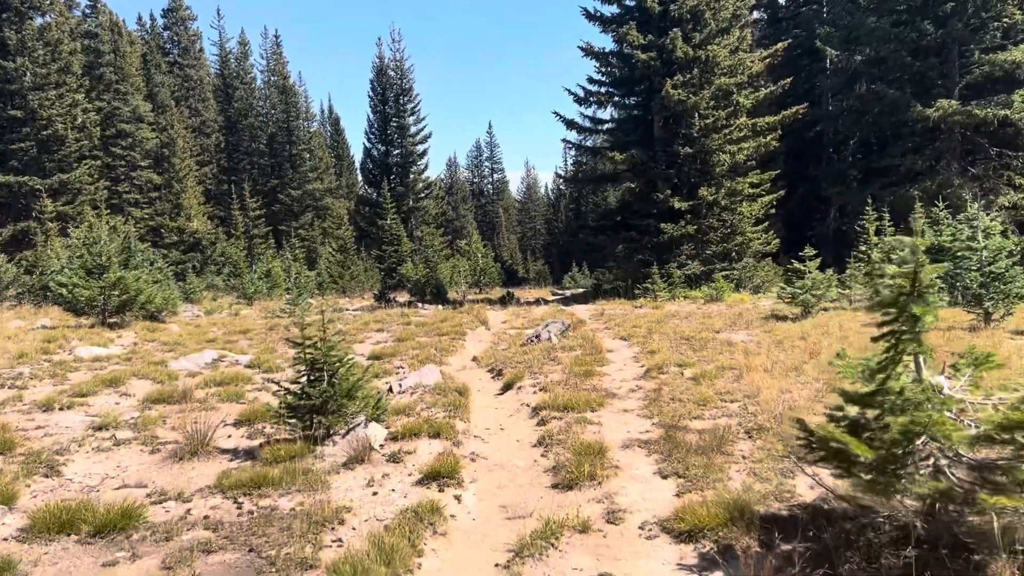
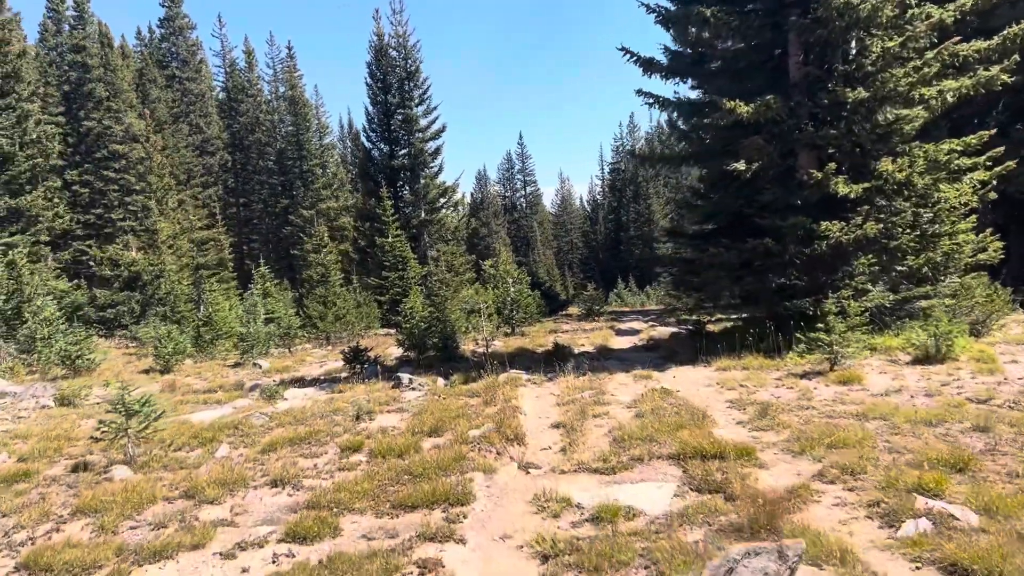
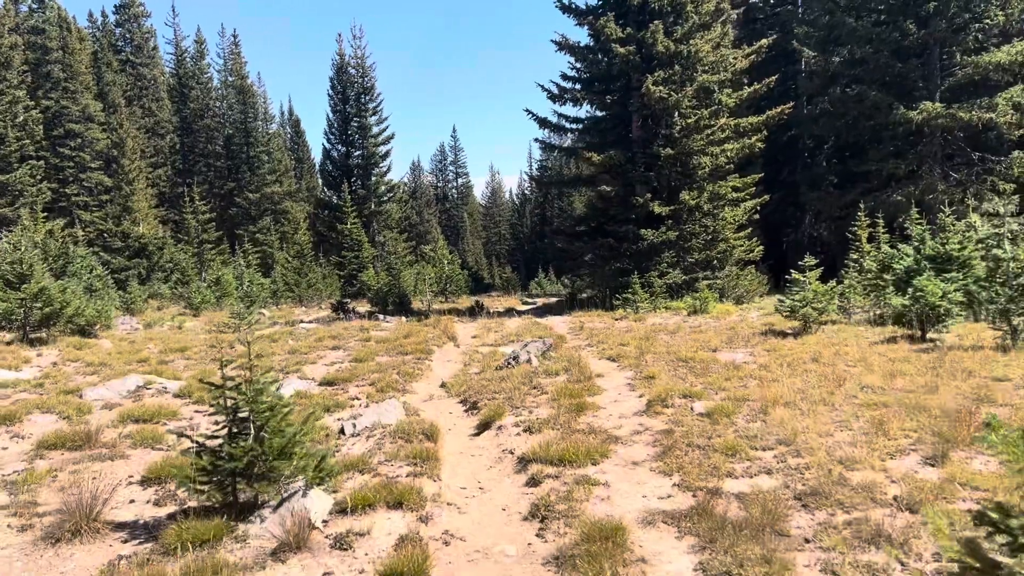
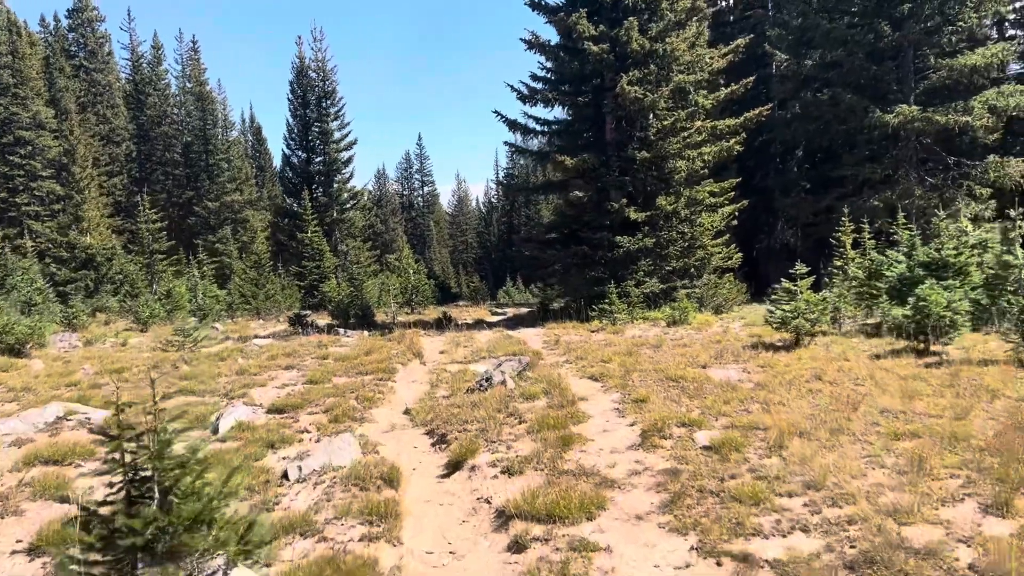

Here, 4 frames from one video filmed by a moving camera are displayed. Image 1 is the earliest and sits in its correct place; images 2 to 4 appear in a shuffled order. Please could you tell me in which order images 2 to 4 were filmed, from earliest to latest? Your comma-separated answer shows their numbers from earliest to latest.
3, 4, 2
